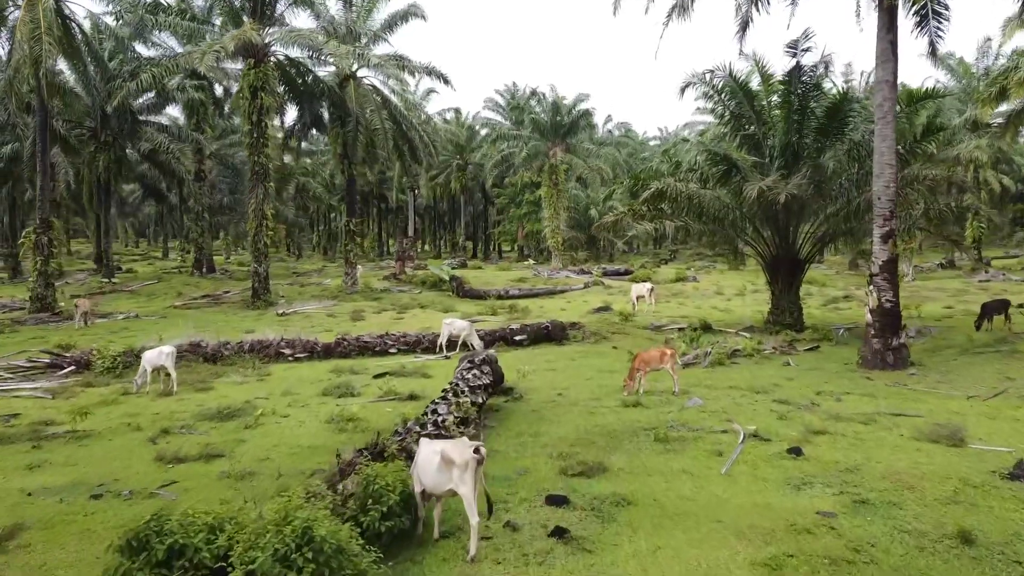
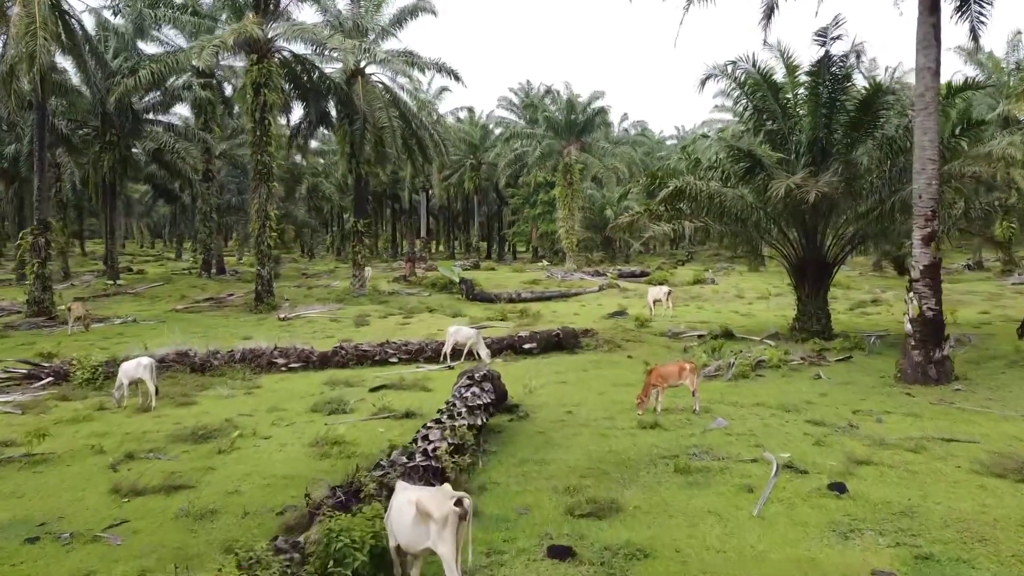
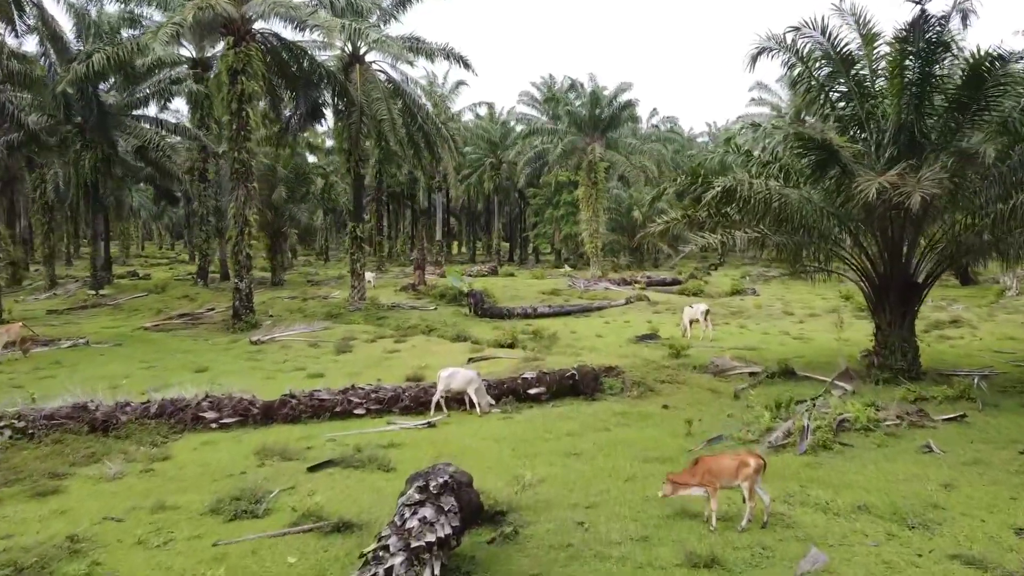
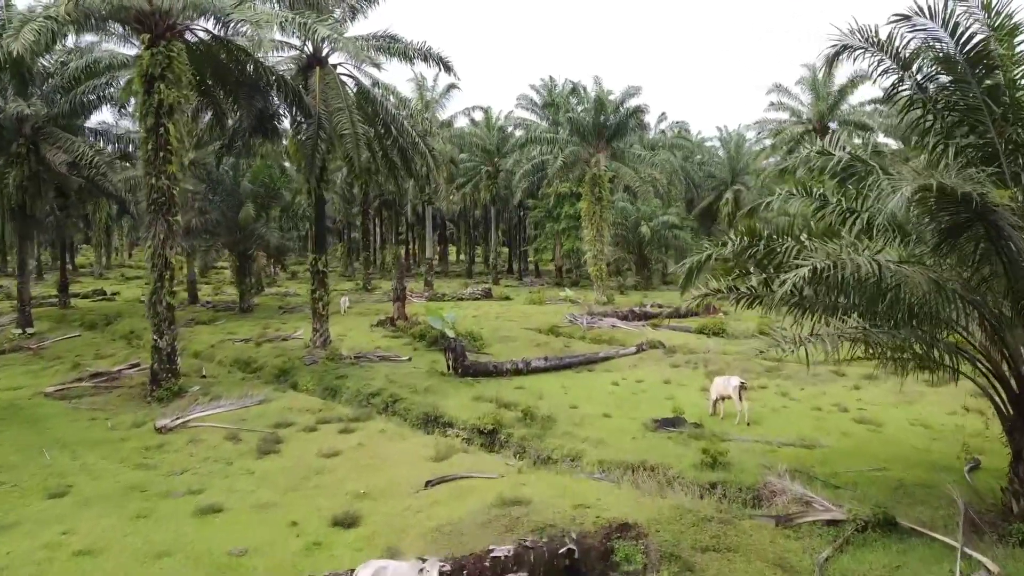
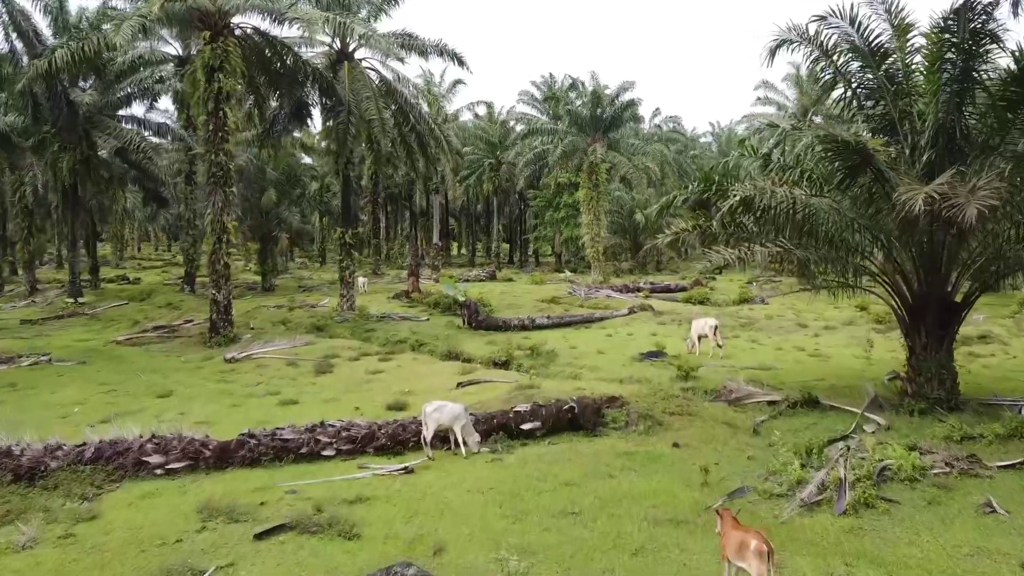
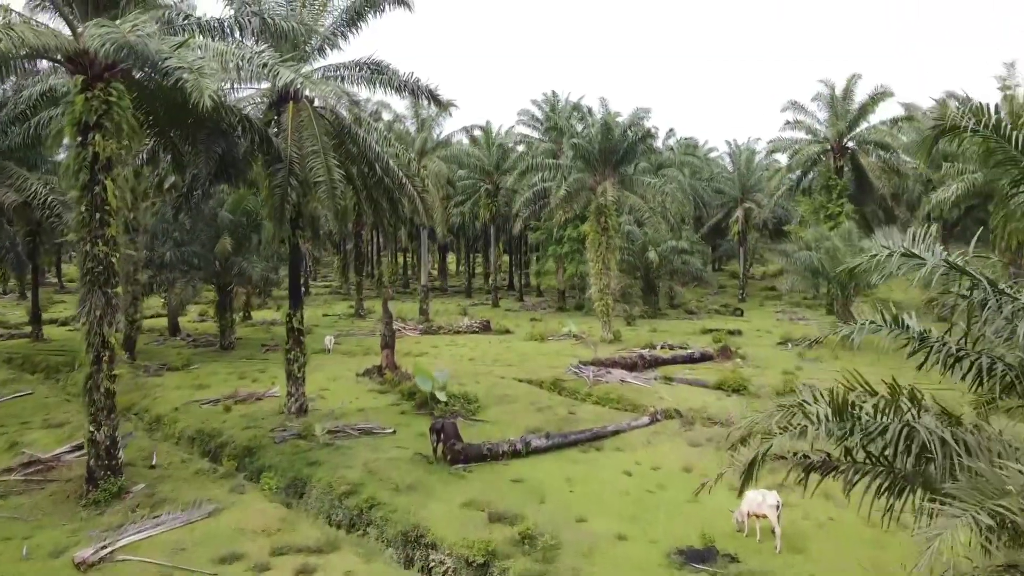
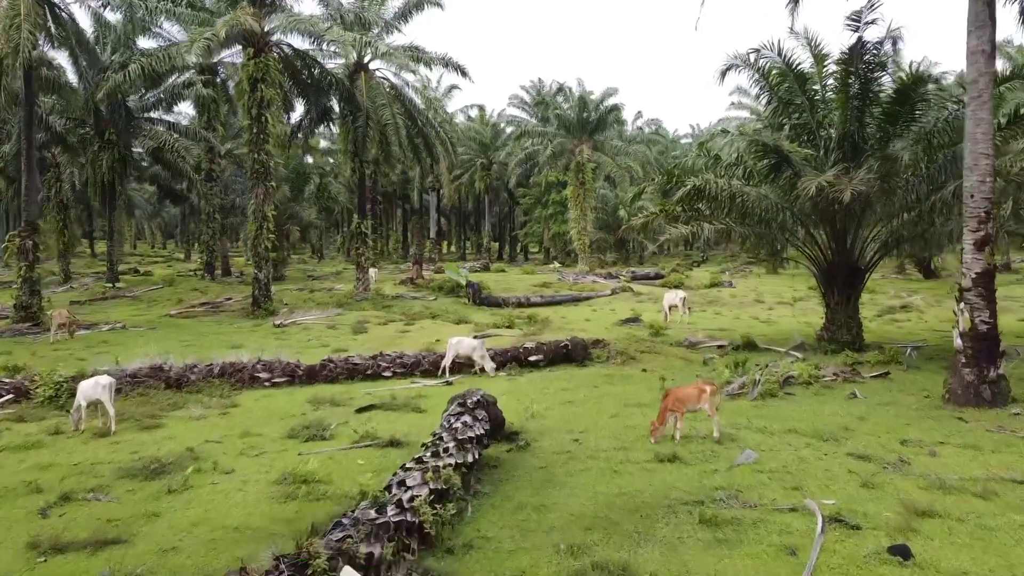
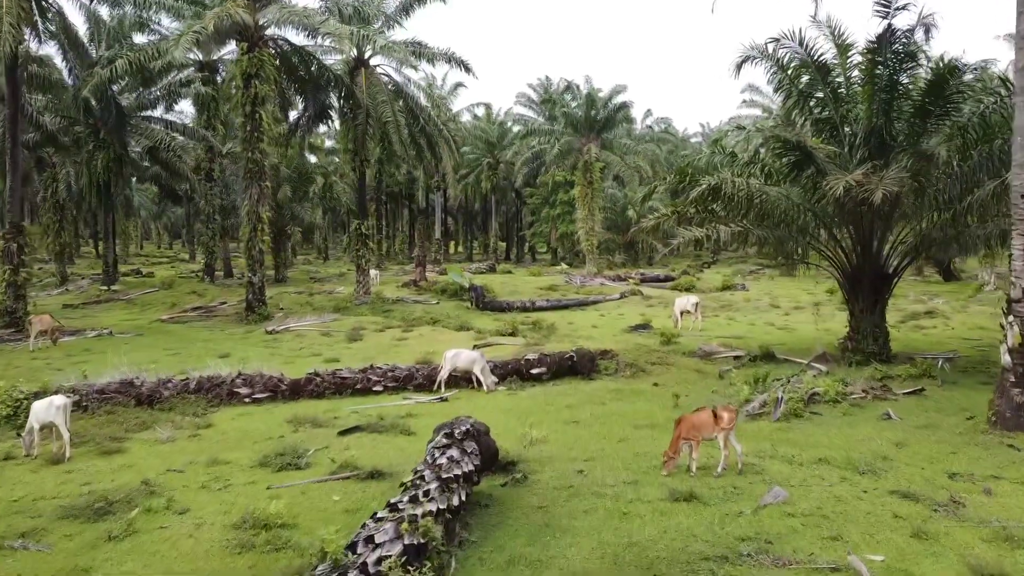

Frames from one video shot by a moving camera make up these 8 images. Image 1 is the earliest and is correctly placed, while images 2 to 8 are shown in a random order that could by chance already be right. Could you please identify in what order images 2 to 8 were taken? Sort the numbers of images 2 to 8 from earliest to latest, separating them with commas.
2, 7, 8, 3, 5, 4, 6
